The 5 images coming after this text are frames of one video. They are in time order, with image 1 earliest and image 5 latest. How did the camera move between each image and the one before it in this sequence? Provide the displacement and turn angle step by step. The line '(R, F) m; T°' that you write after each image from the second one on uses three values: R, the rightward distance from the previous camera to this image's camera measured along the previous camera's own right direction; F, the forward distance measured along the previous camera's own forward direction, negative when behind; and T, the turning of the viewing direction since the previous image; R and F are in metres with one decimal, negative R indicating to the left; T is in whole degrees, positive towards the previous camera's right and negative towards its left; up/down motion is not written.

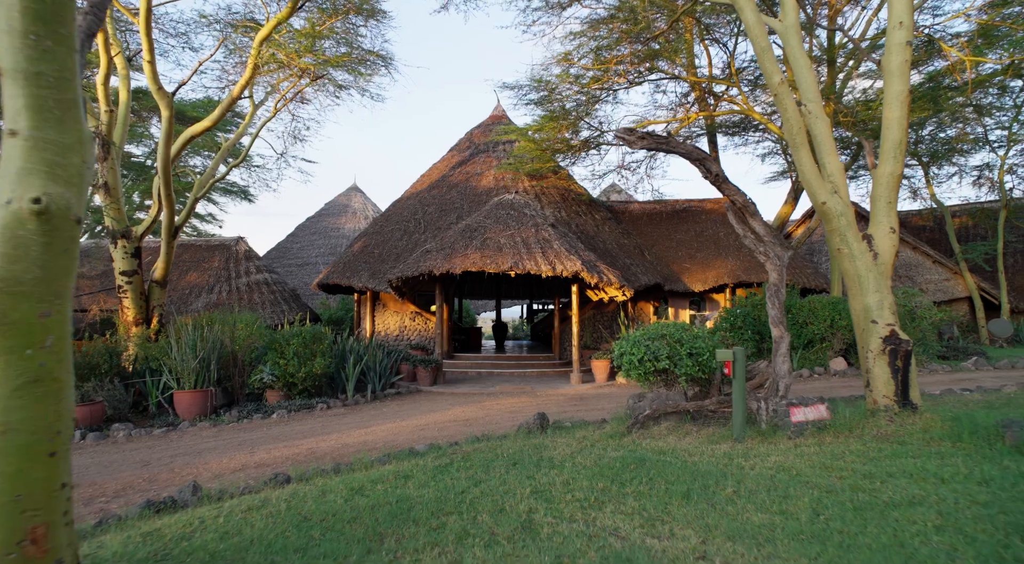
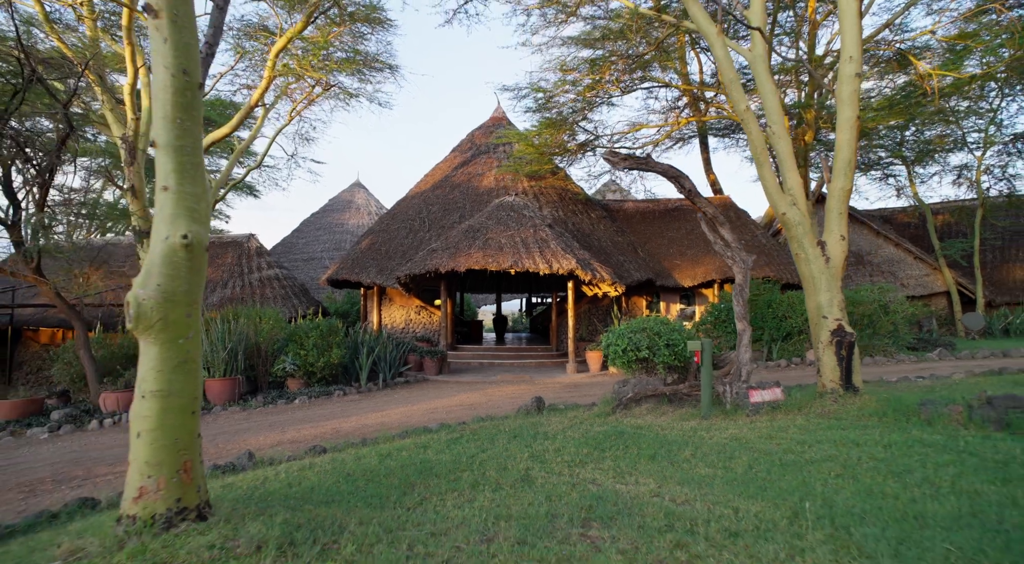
(0.0, -0.9) m; 0°
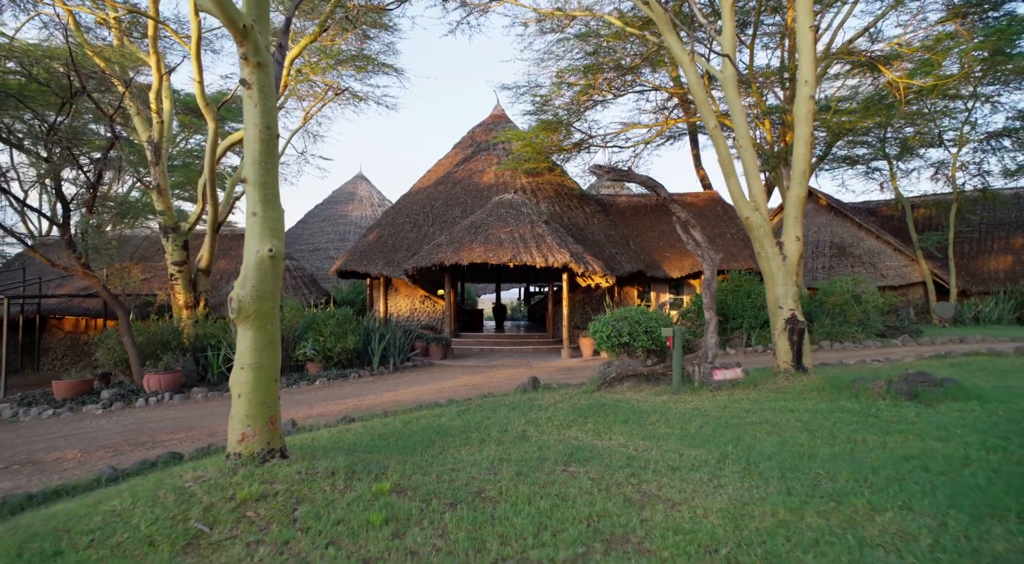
(0.0, -1.1) m; 0°
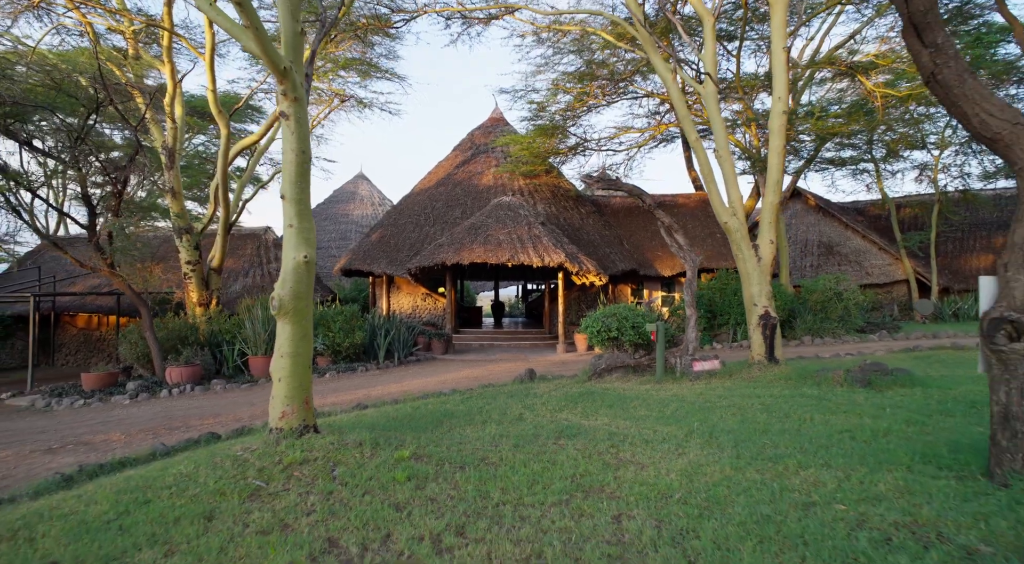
(0.0, -0.7) m; 0°
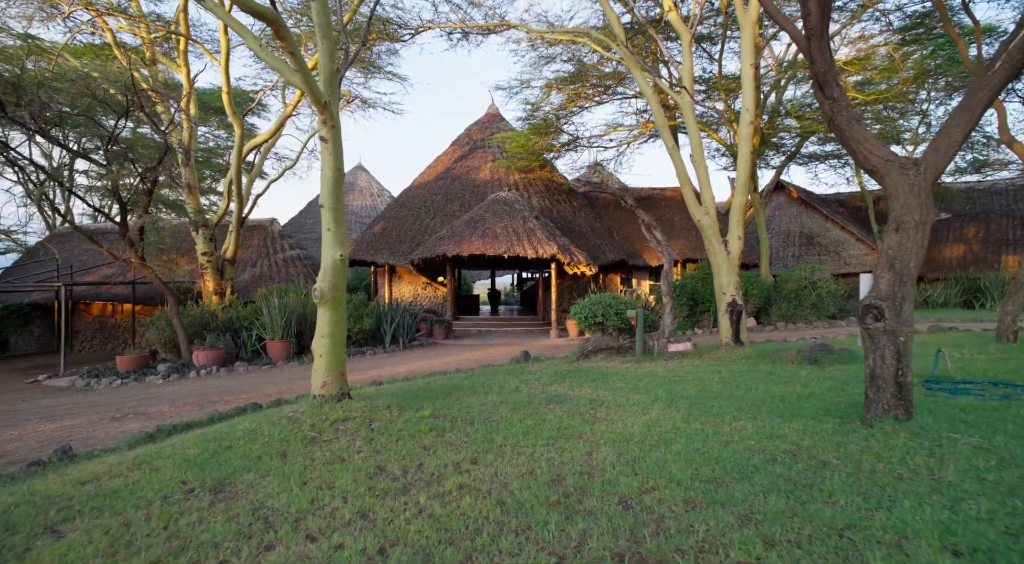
(0.0, -1.1) m; 0°
